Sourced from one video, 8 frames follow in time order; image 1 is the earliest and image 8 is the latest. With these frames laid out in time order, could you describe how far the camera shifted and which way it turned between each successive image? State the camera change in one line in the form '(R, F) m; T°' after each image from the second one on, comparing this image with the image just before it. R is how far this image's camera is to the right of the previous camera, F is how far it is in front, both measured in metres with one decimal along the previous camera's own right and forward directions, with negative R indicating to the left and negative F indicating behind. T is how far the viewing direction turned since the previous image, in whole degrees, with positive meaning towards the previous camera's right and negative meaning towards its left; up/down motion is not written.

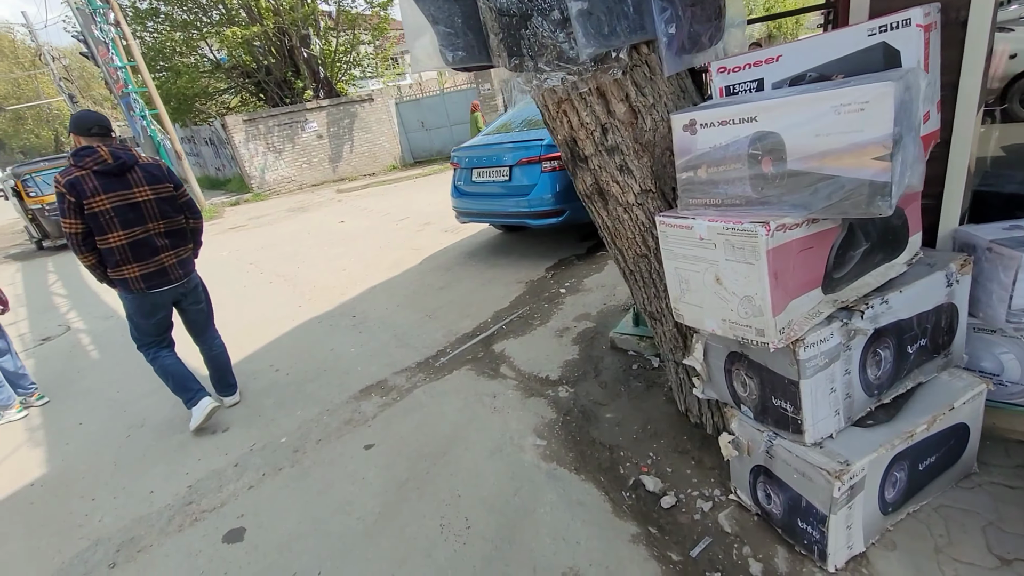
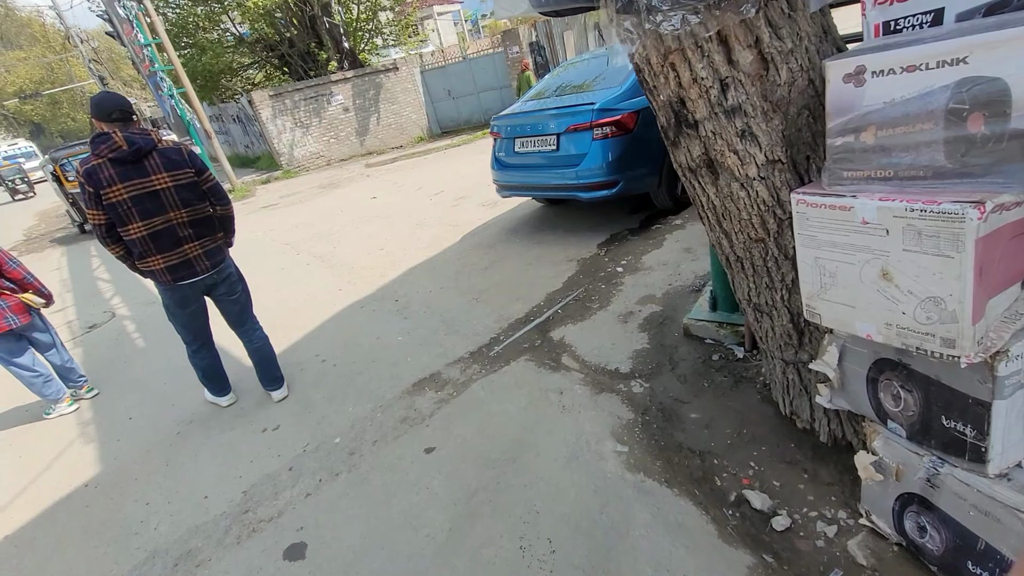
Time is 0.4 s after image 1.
(-0.2, +0.3) m; -3°
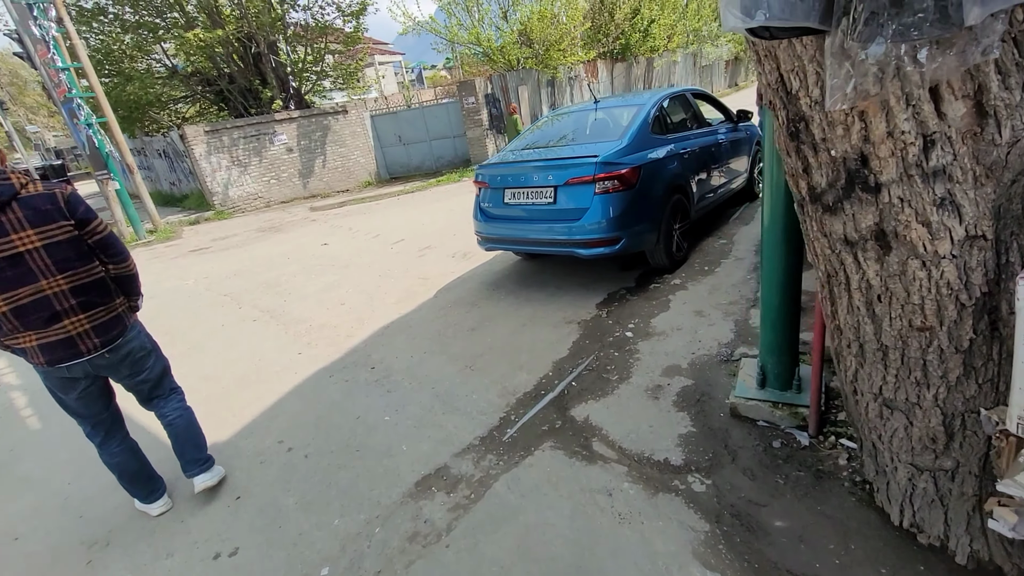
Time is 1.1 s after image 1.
(-0.4, +0.4) m; +8°
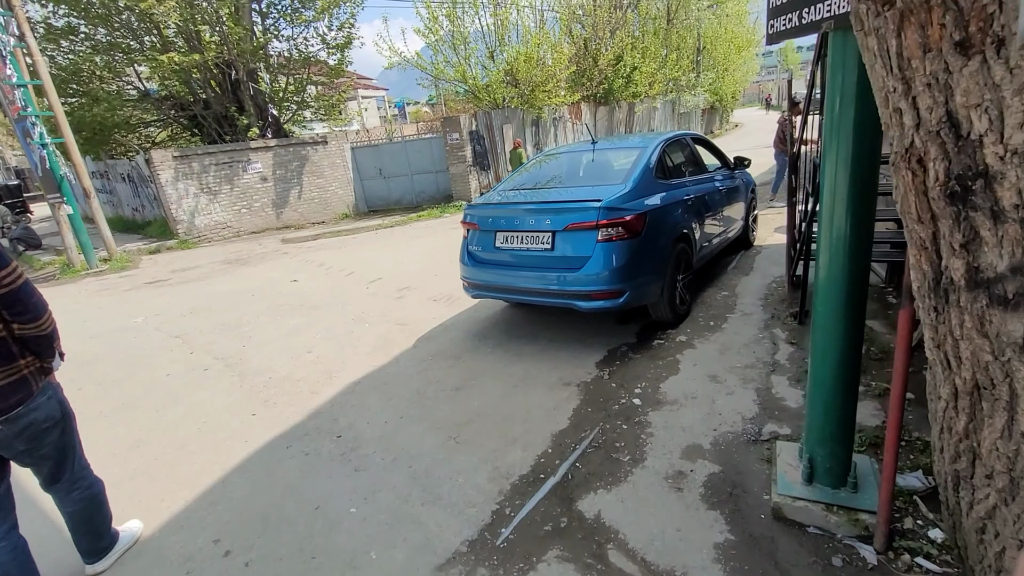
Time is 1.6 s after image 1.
(-0.1, +0.4) m; +3°
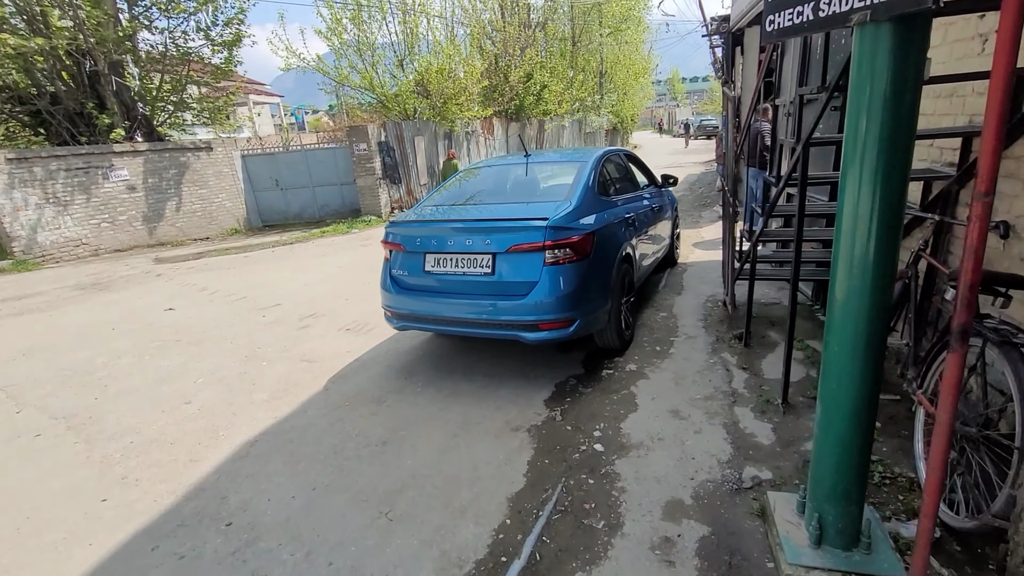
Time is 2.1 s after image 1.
(-0.2, +0.5) m; +11°
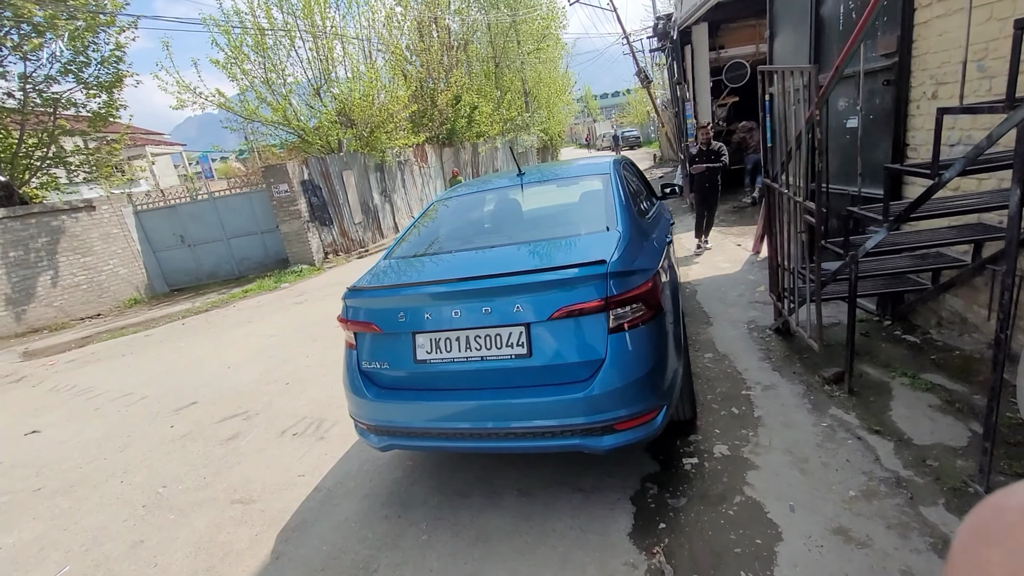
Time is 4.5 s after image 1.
(-0.4, +1.1) m; +7°
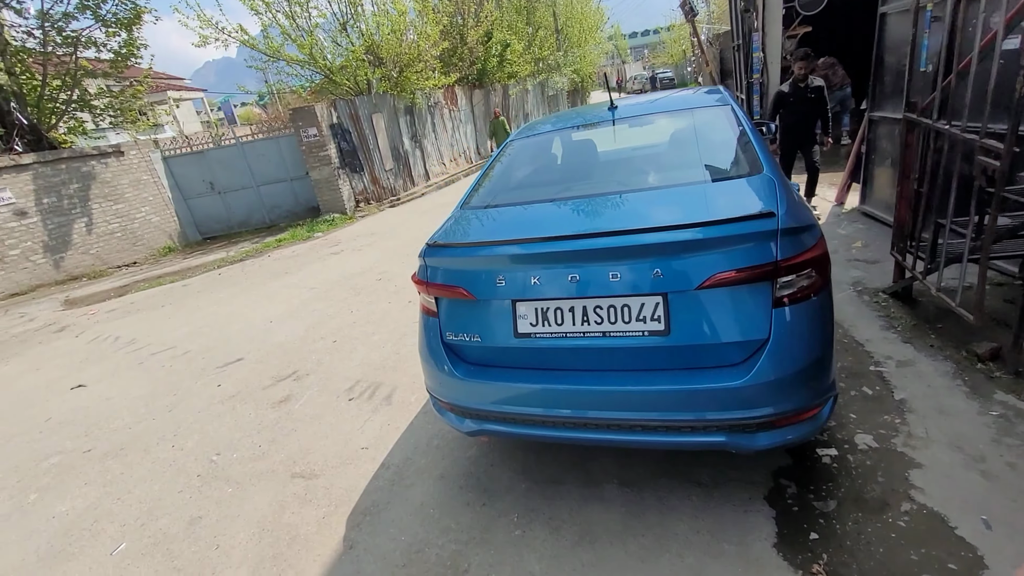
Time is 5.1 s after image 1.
(-0.4, +0.4) m; -2°
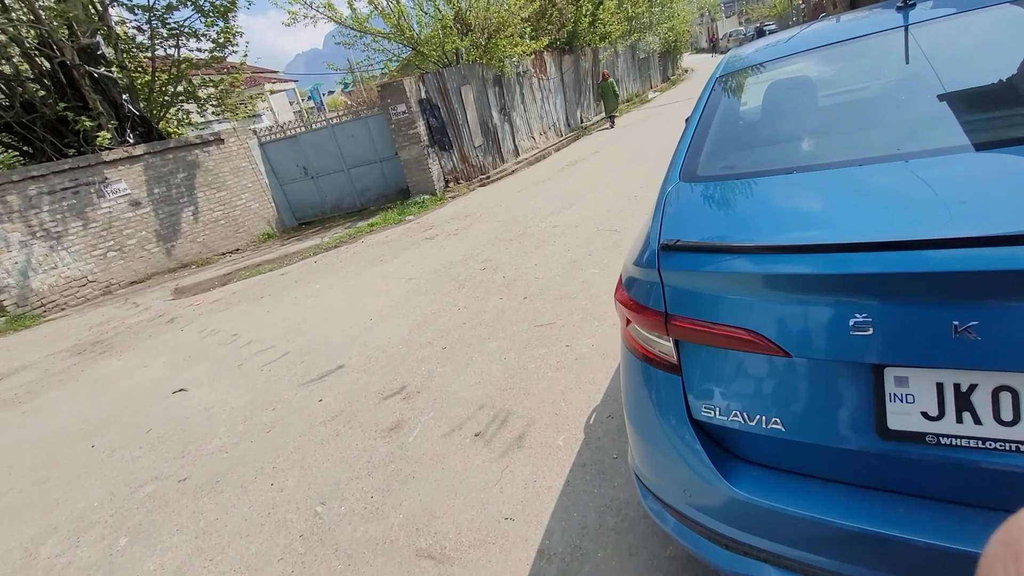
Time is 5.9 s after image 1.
(-0.5, +0.8) m; -9°
